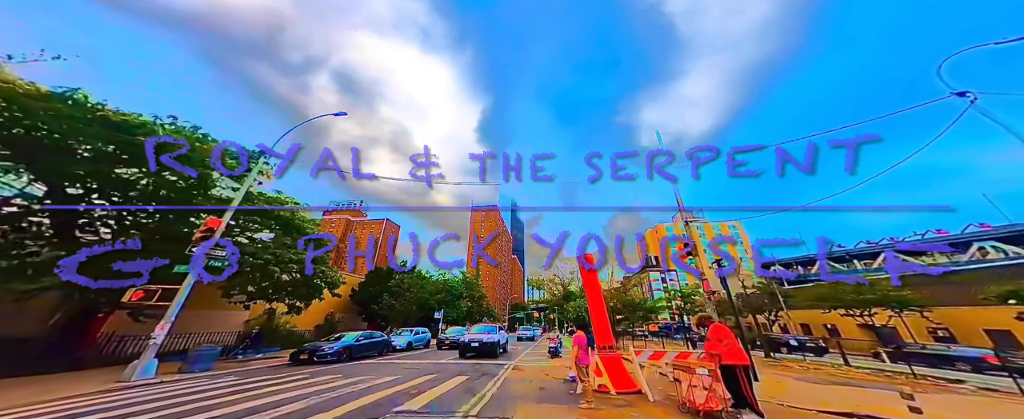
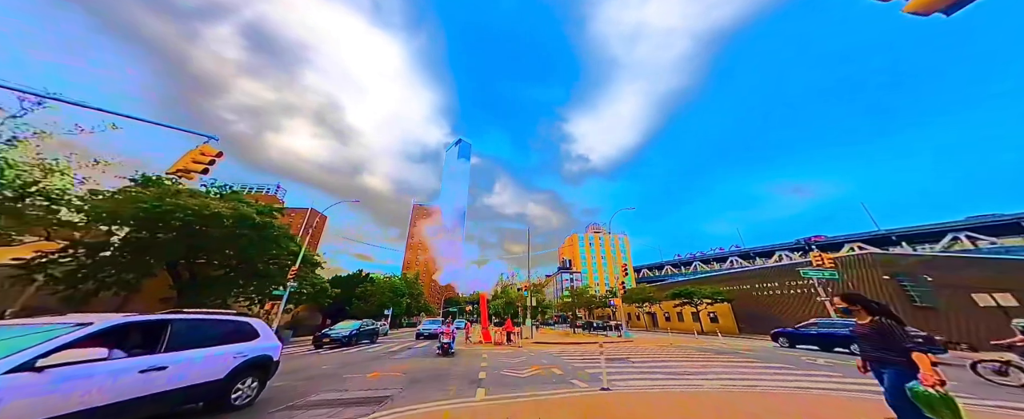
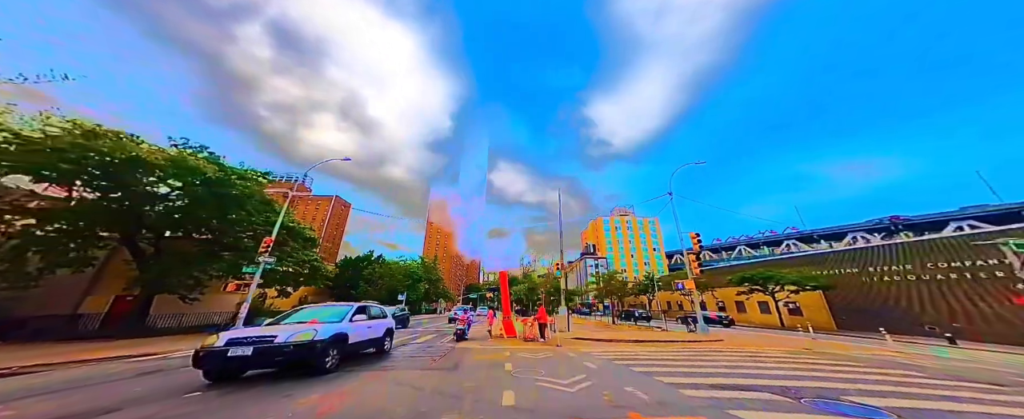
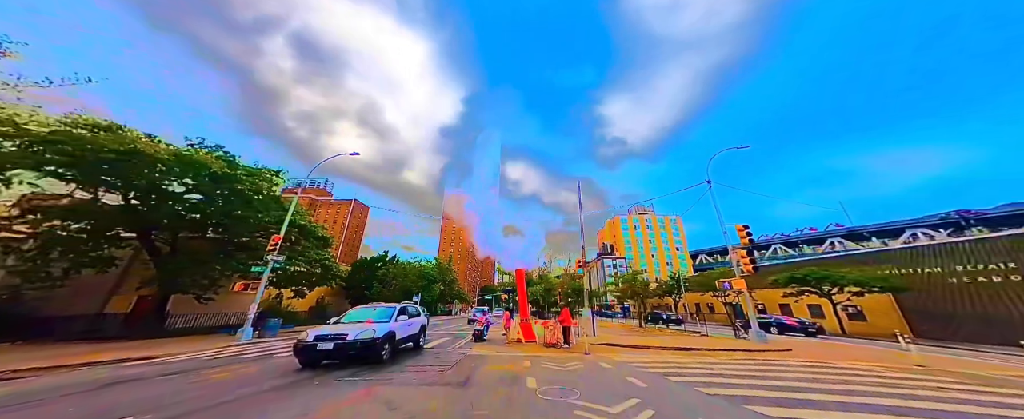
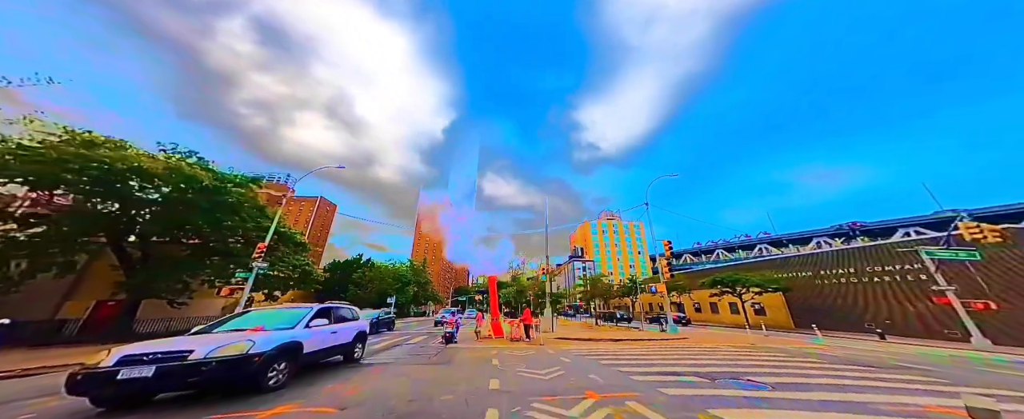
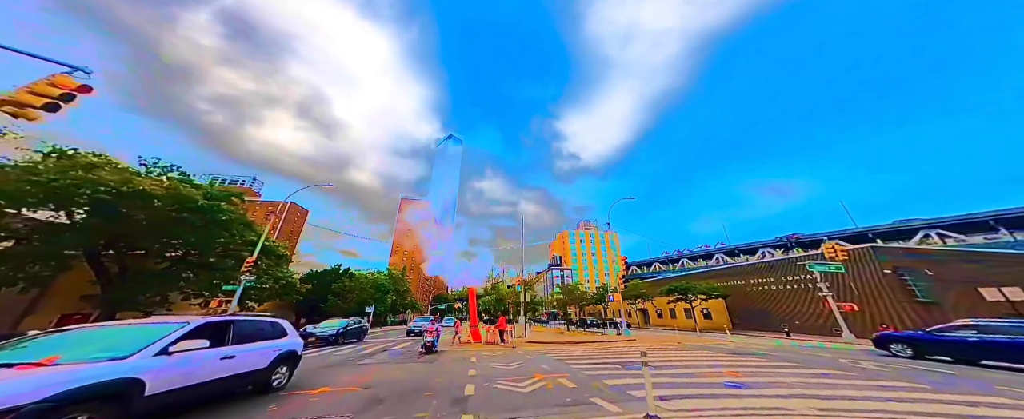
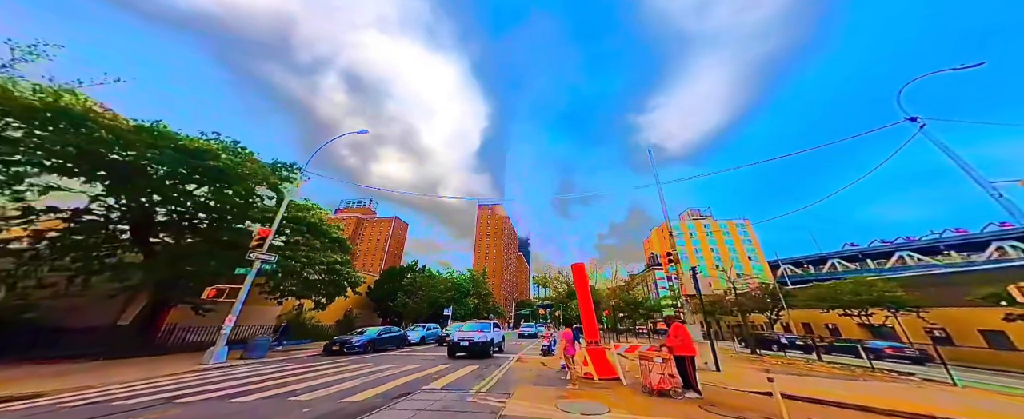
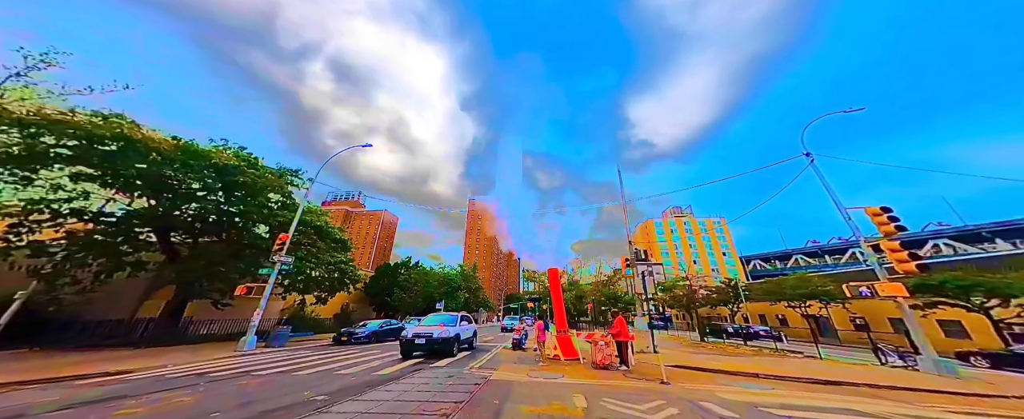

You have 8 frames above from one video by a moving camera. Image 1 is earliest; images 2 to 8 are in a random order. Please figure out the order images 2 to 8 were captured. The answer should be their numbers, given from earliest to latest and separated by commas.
7, 8, 4, 3, 5, 6, 2
